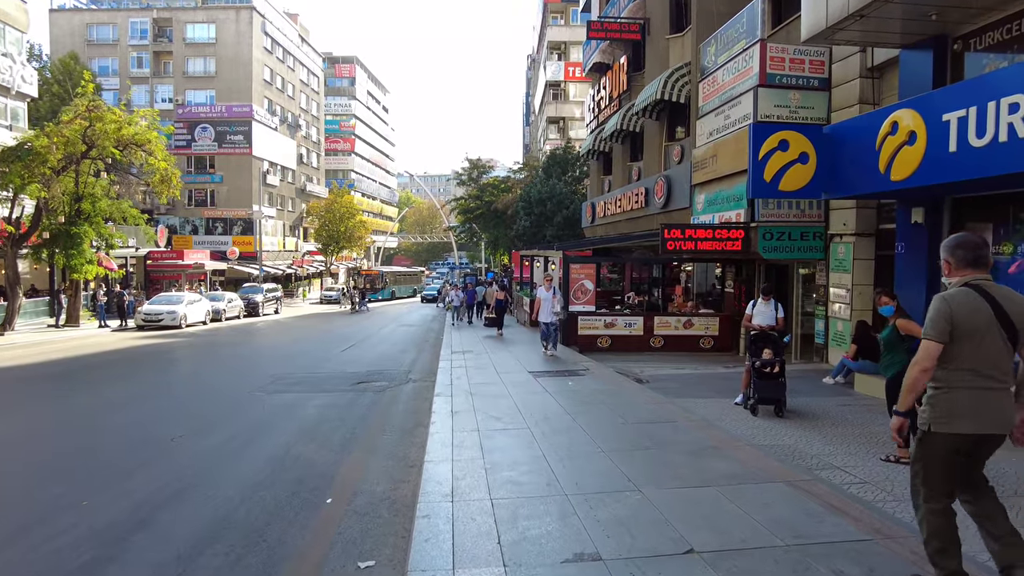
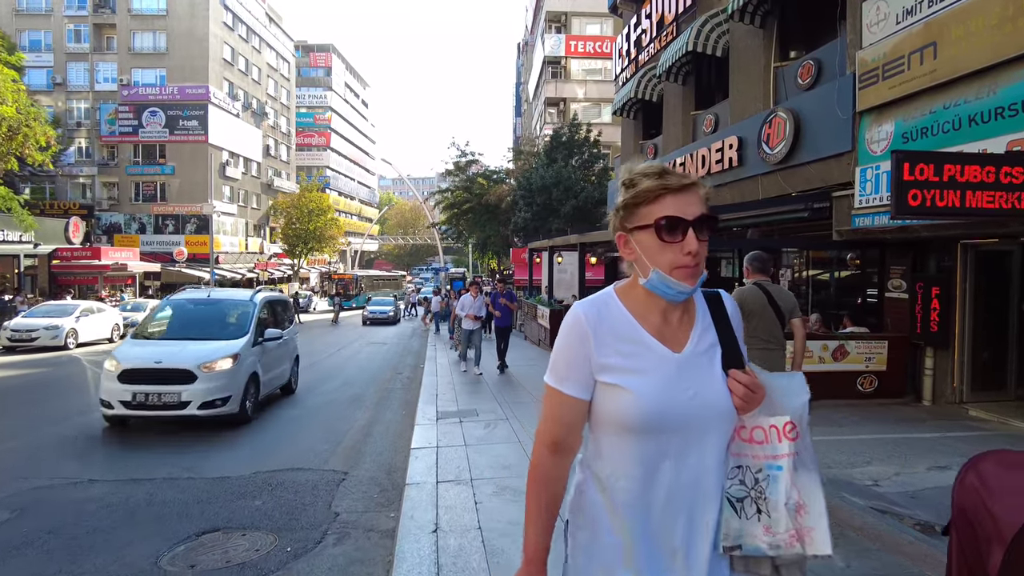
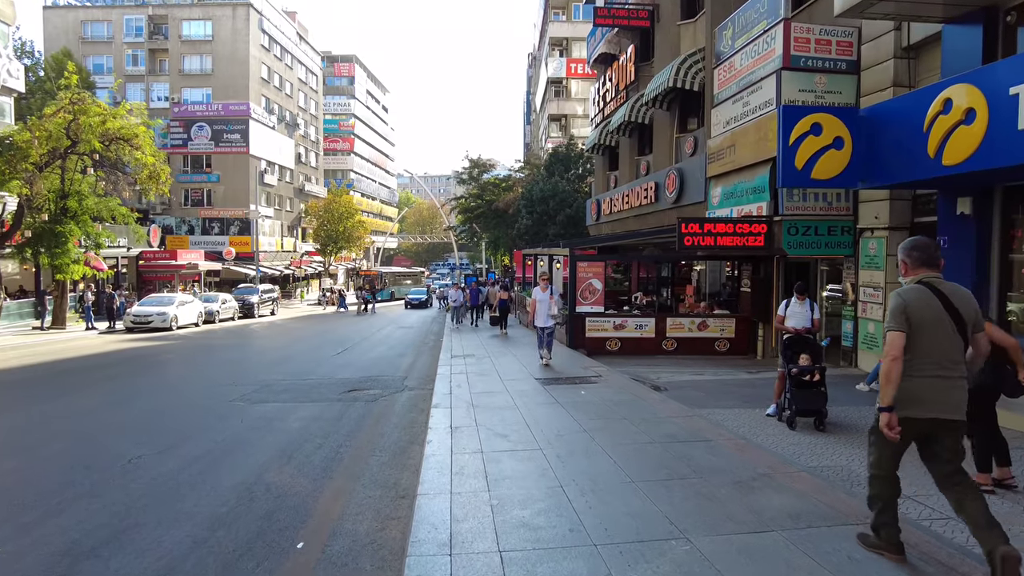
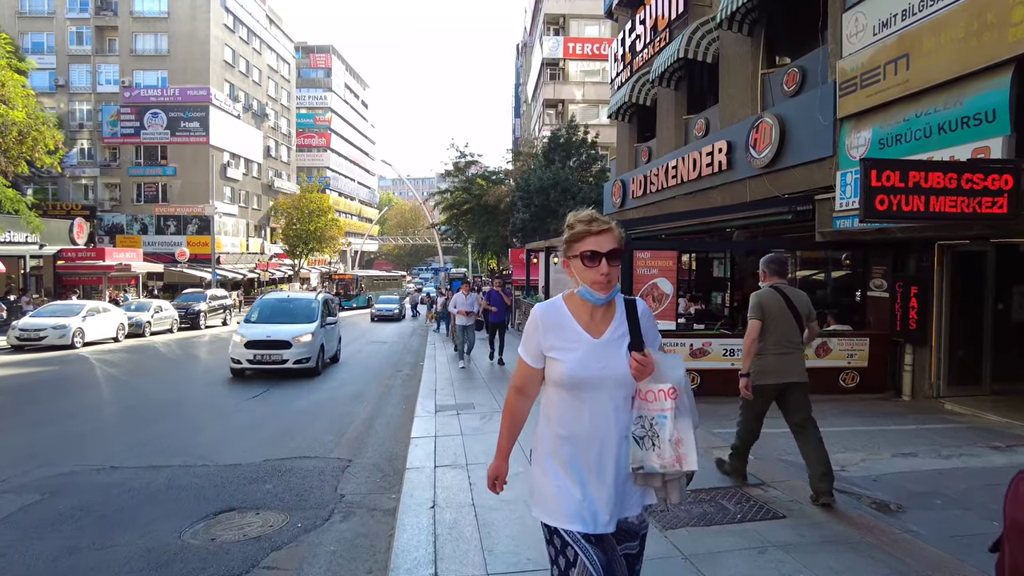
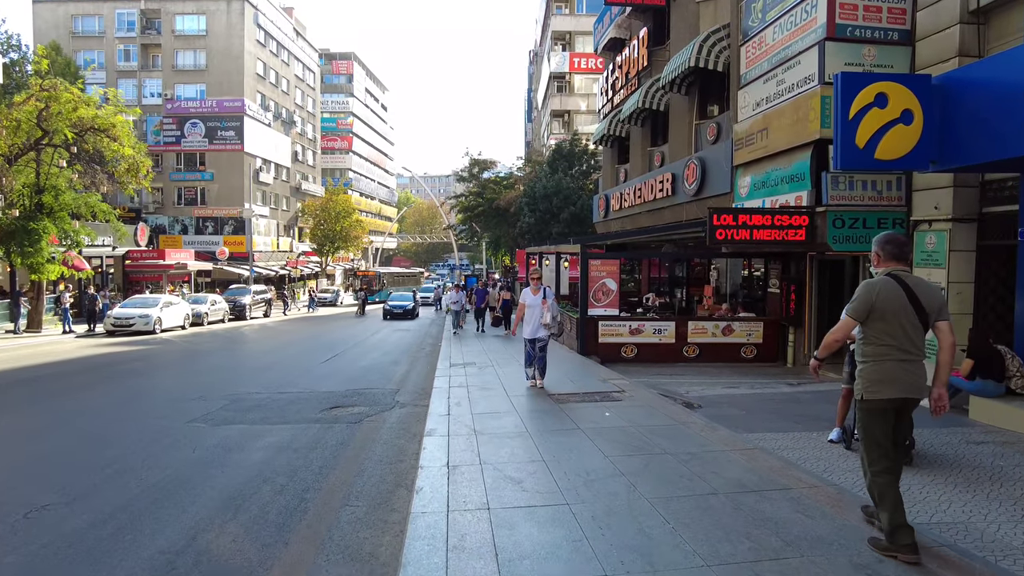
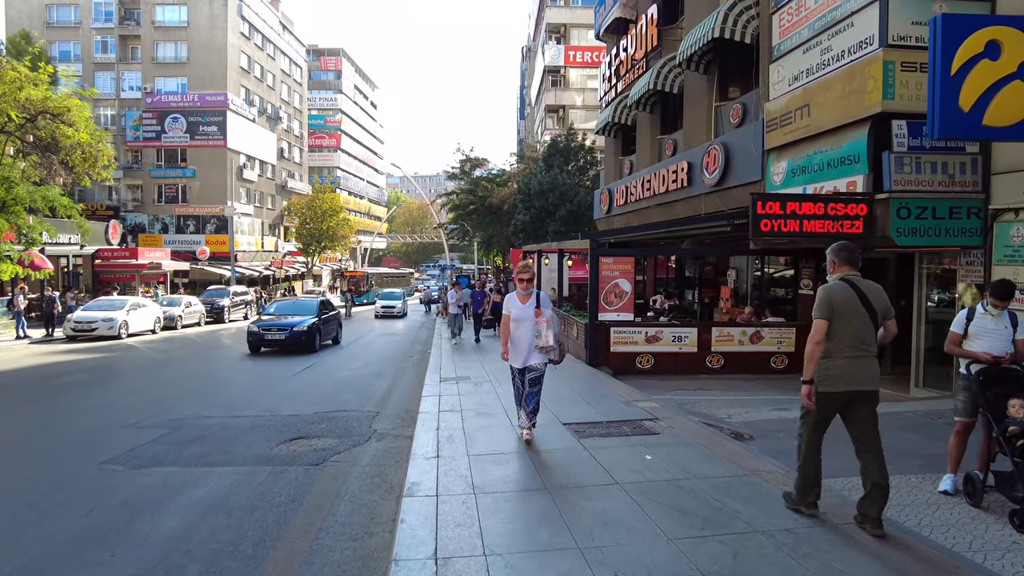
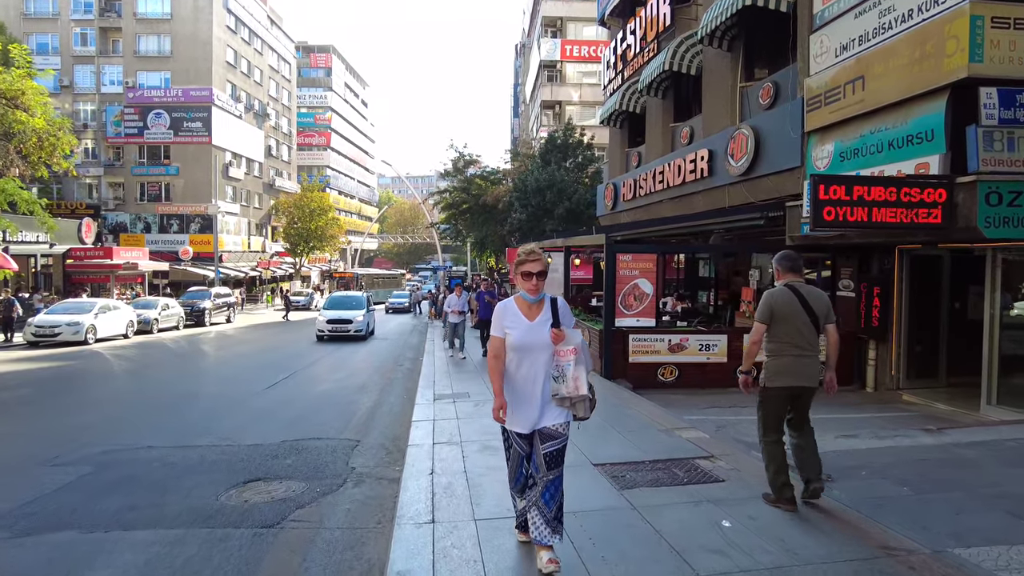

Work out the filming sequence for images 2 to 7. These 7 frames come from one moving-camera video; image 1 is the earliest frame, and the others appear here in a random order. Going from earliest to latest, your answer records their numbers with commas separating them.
3, 5, 6, 7, 4, 2
